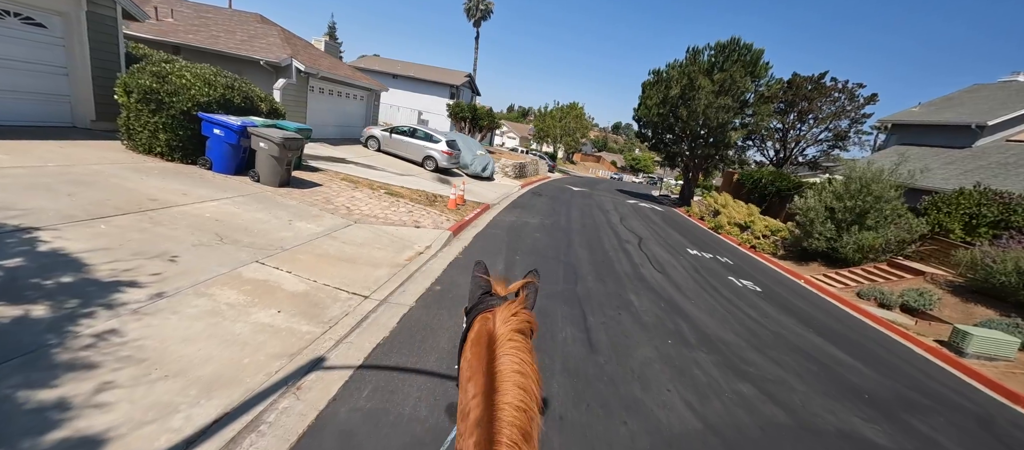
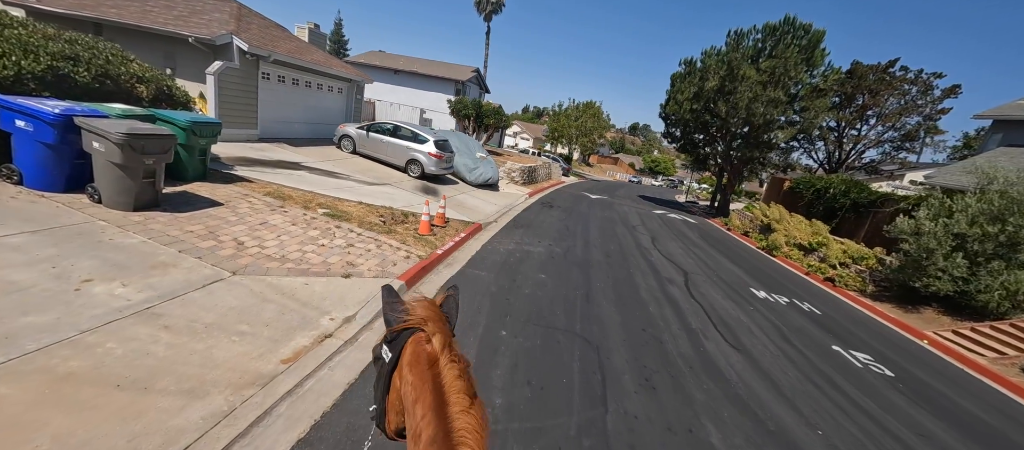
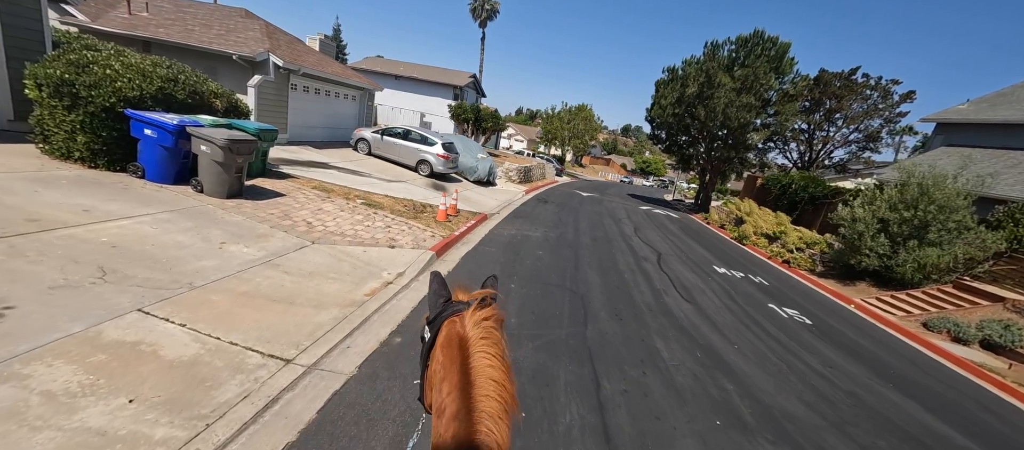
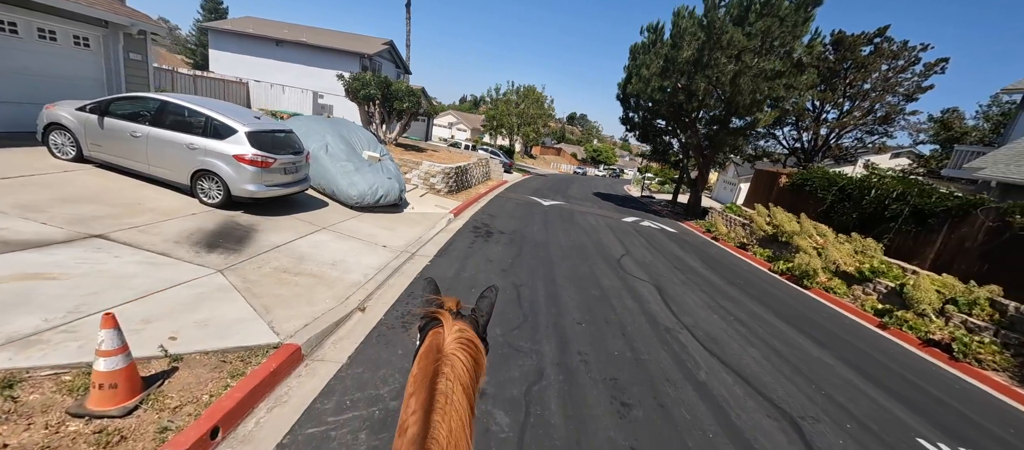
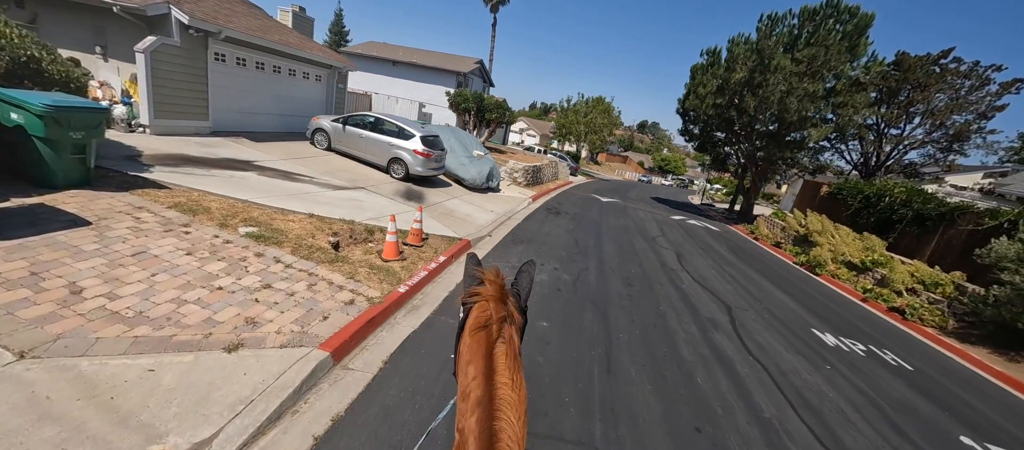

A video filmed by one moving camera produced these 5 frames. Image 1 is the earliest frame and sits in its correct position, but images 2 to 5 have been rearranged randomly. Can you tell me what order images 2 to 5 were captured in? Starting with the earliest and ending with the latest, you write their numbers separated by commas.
3, 2, 5, 4
